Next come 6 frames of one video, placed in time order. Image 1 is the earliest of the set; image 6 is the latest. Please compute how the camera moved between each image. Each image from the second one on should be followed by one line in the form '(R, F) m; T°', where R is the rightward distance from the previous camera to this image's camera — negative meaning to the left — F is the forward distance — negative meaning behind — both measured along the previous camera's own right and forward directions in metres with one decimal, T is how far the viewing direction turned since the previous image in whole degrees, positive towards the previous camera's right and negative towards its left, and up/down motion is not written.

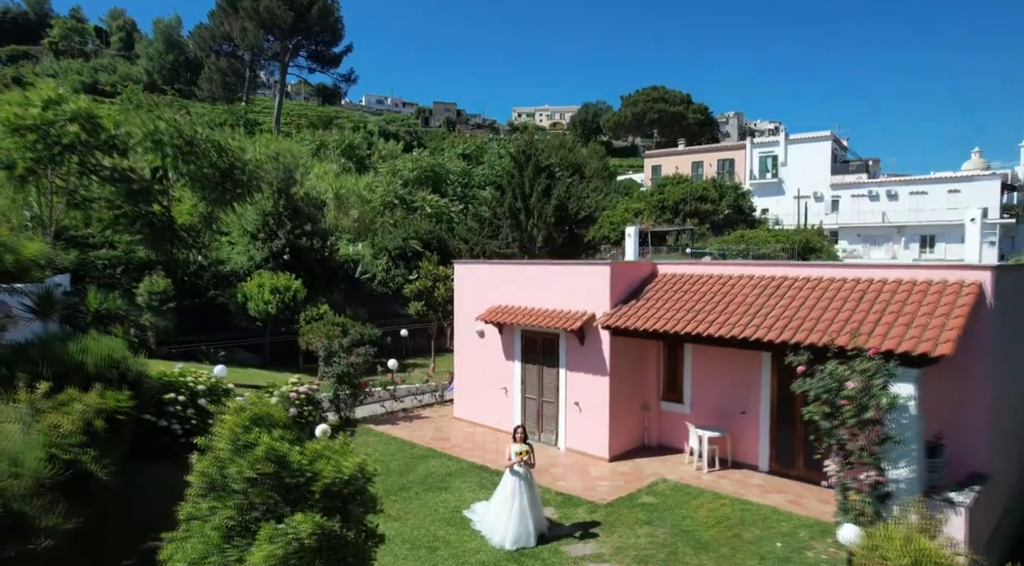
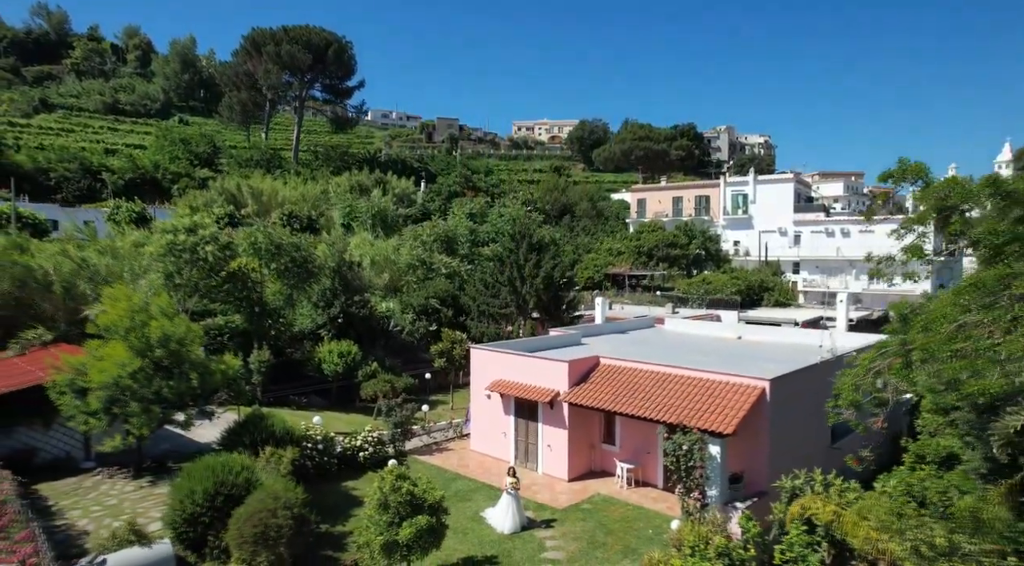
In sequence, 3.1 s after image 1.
(+0.1, -5.6) m; 0°
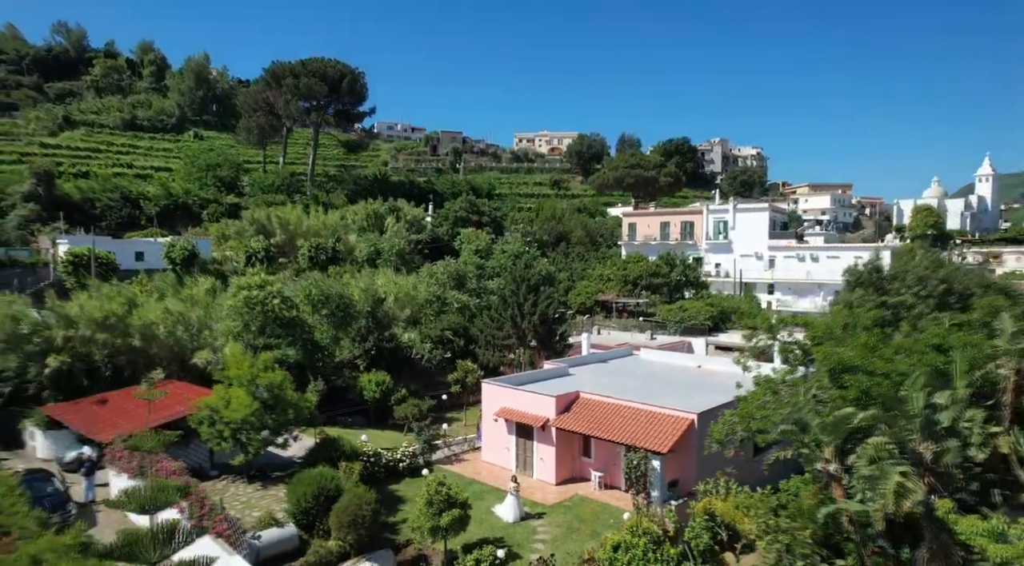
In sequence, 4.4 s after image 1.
(0.0, -5.0) m; 0°
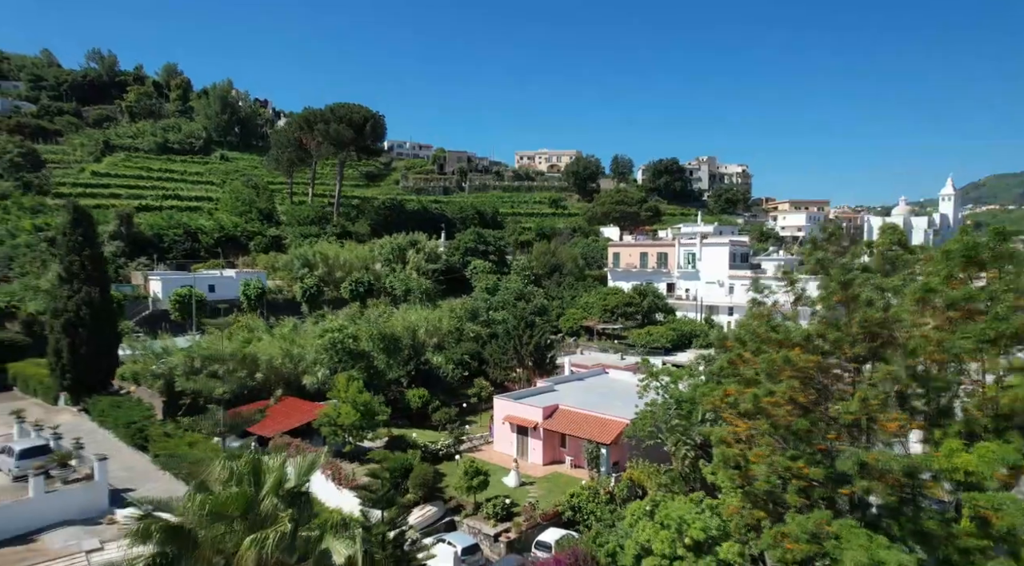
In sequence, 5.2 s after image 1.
(-0.1, -10.2) m; 0°
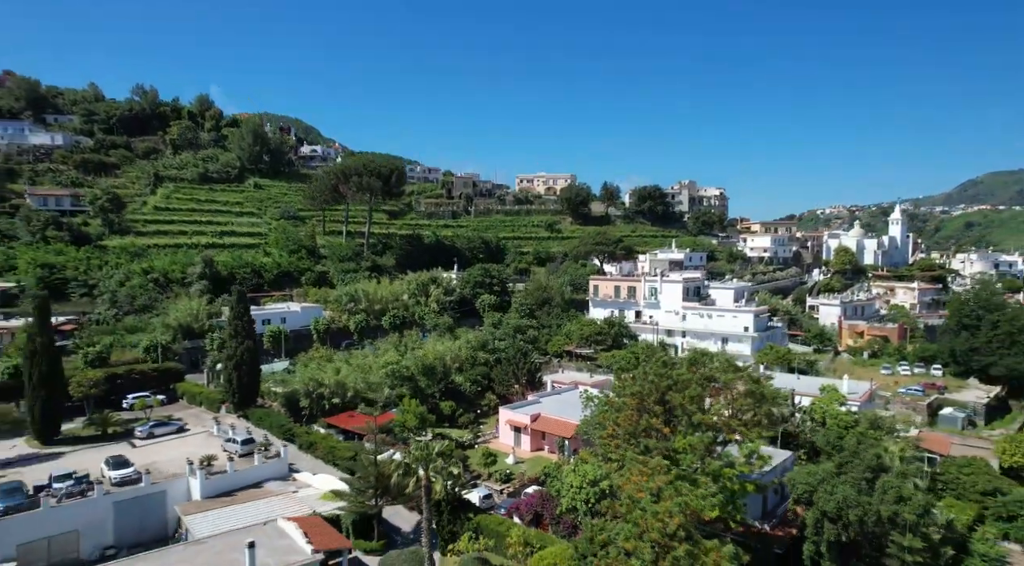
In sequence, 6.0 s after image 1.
(+0.2, -16.9) m; 0°
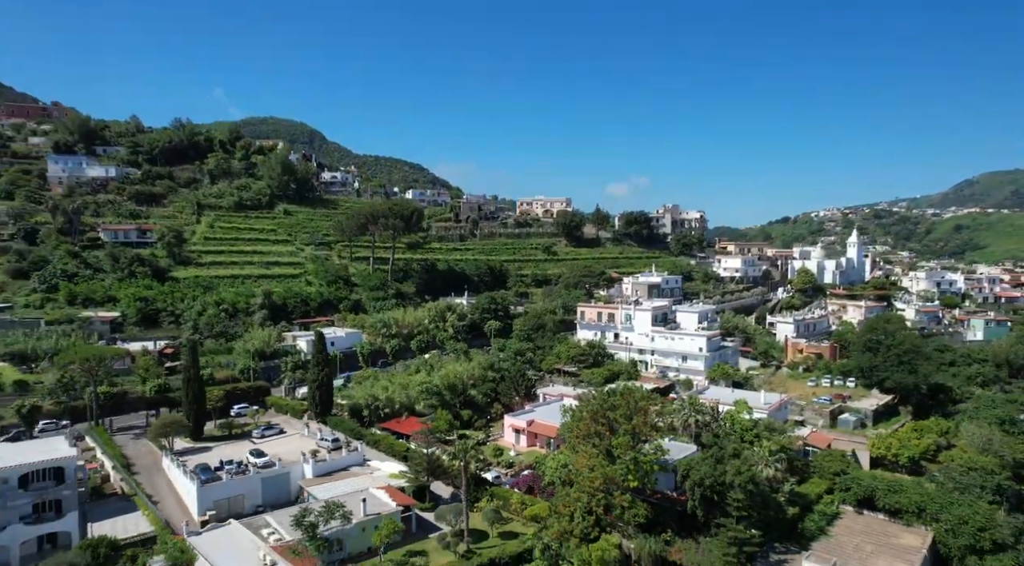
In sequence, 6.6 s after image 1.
(-0.1, -18.0) m; 0°
